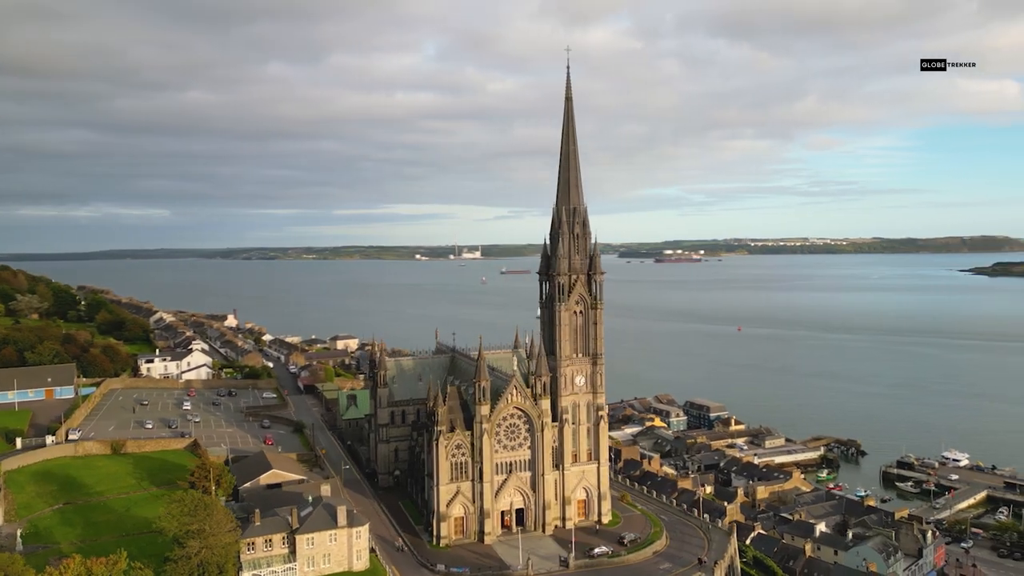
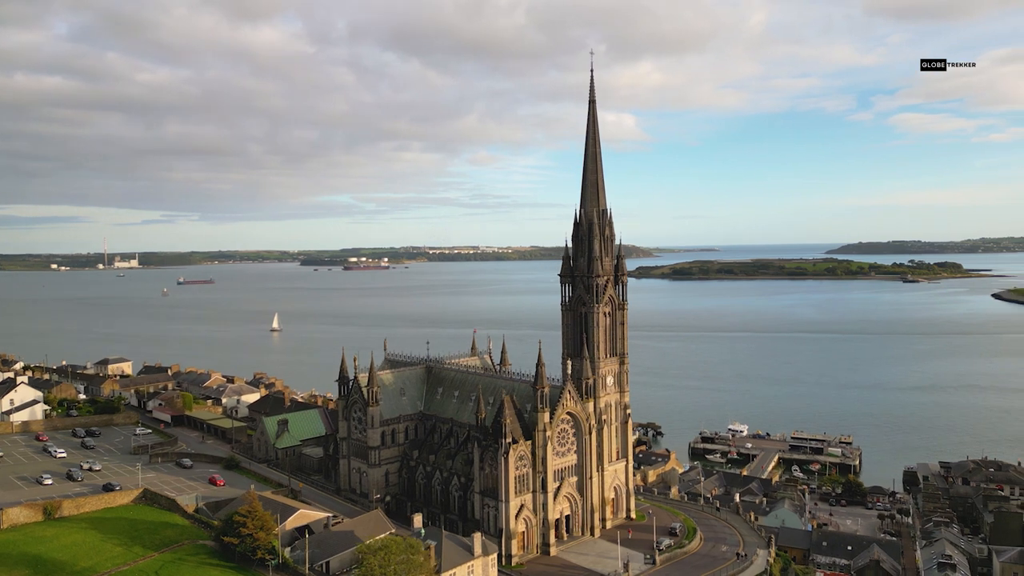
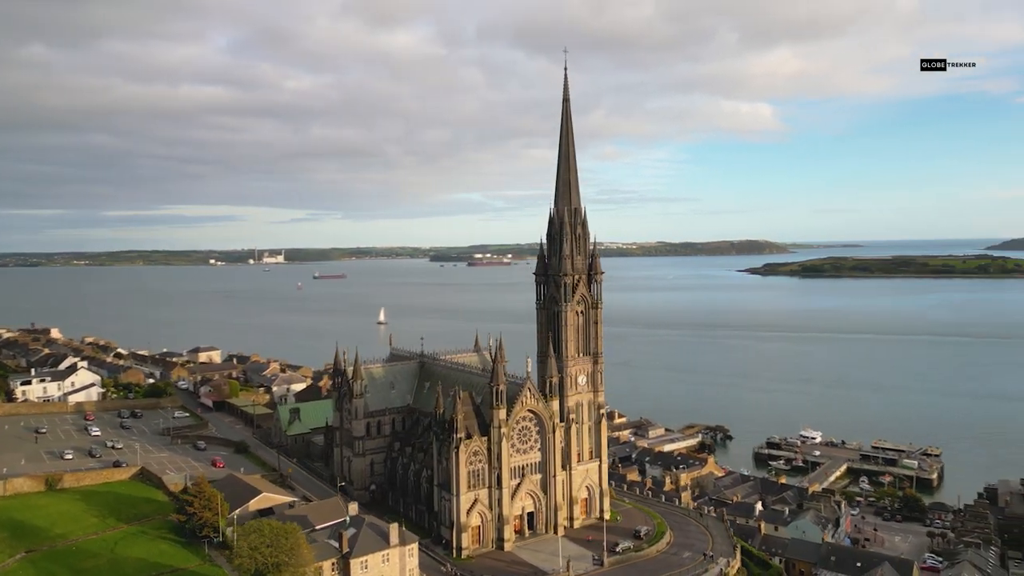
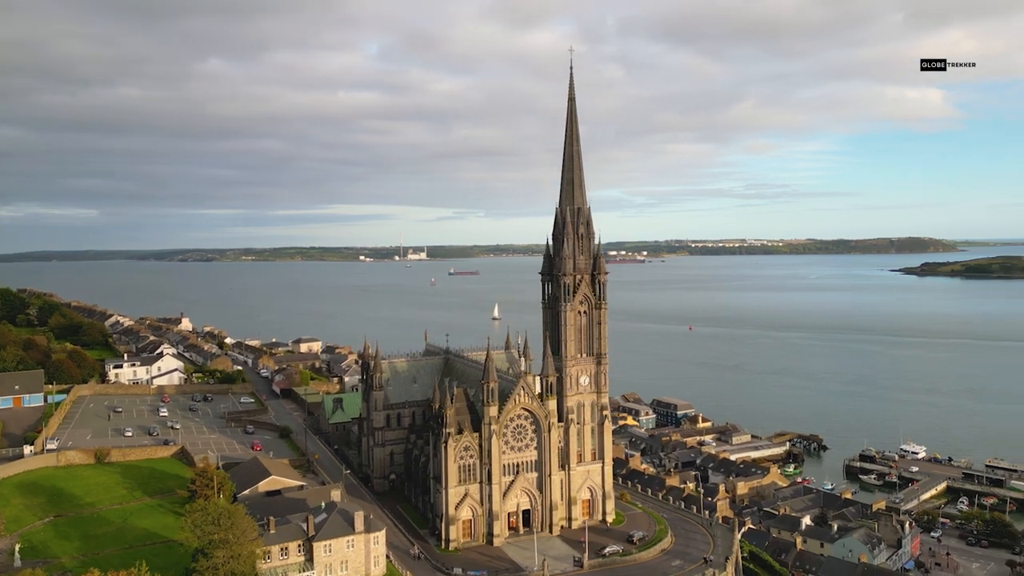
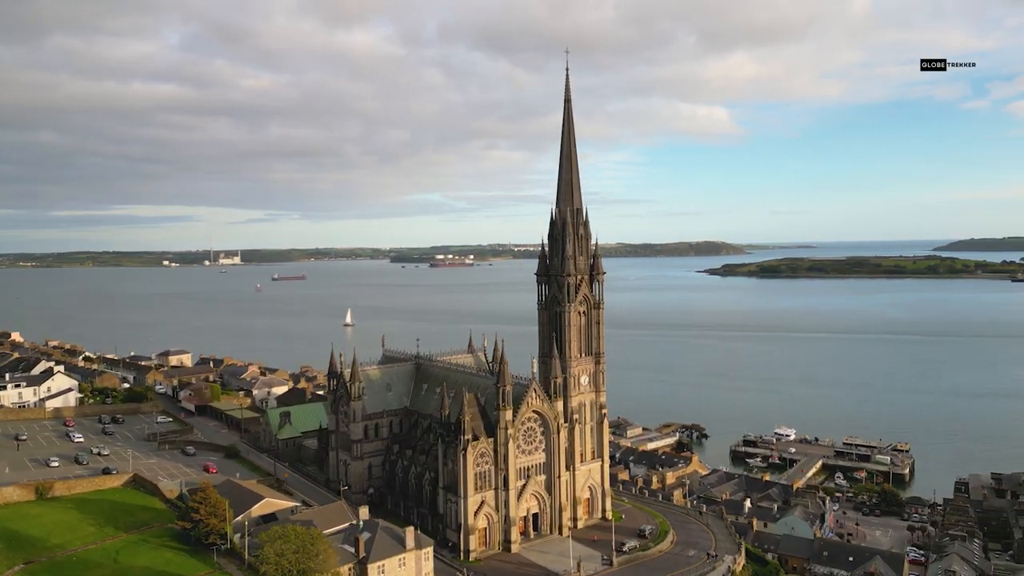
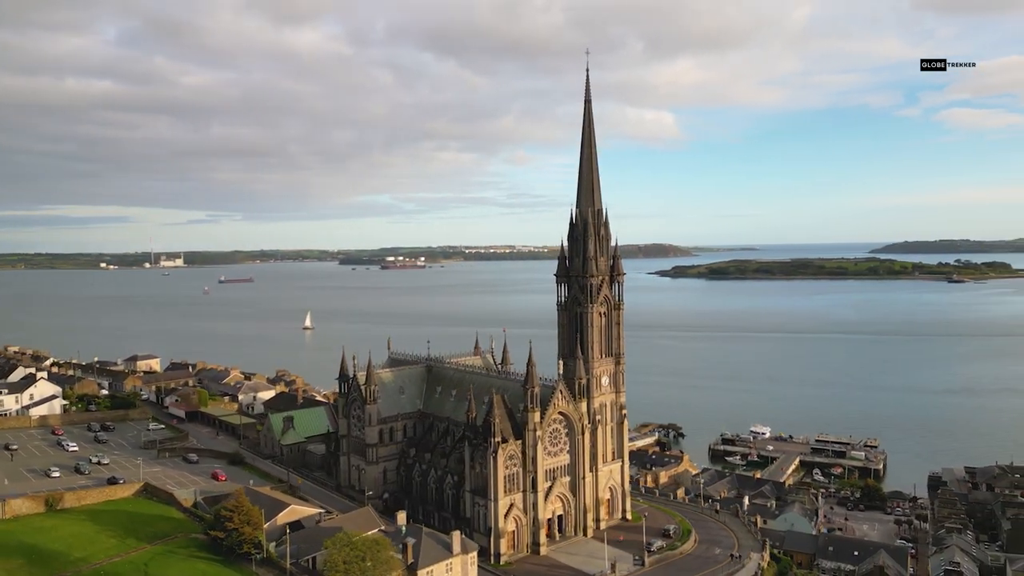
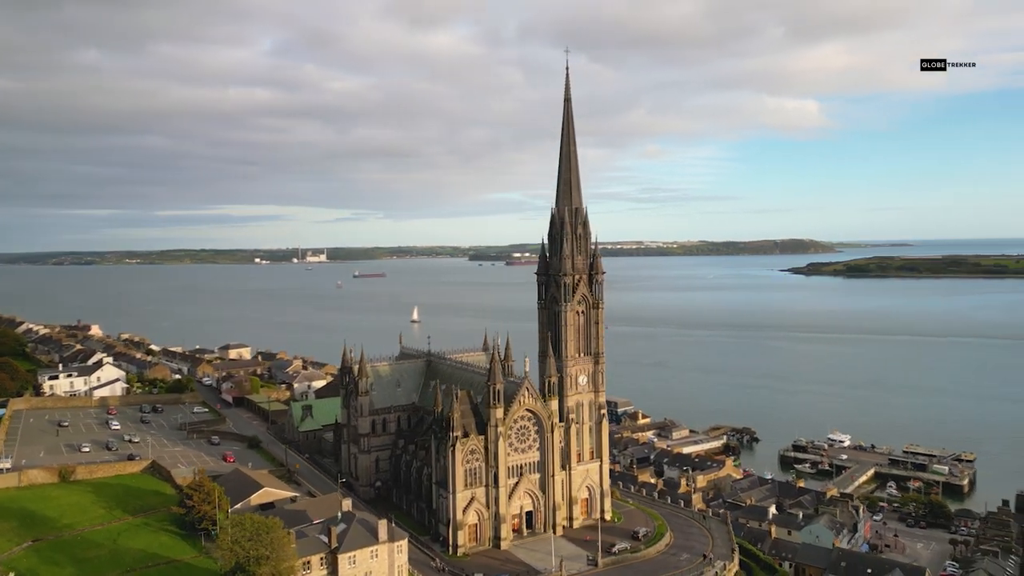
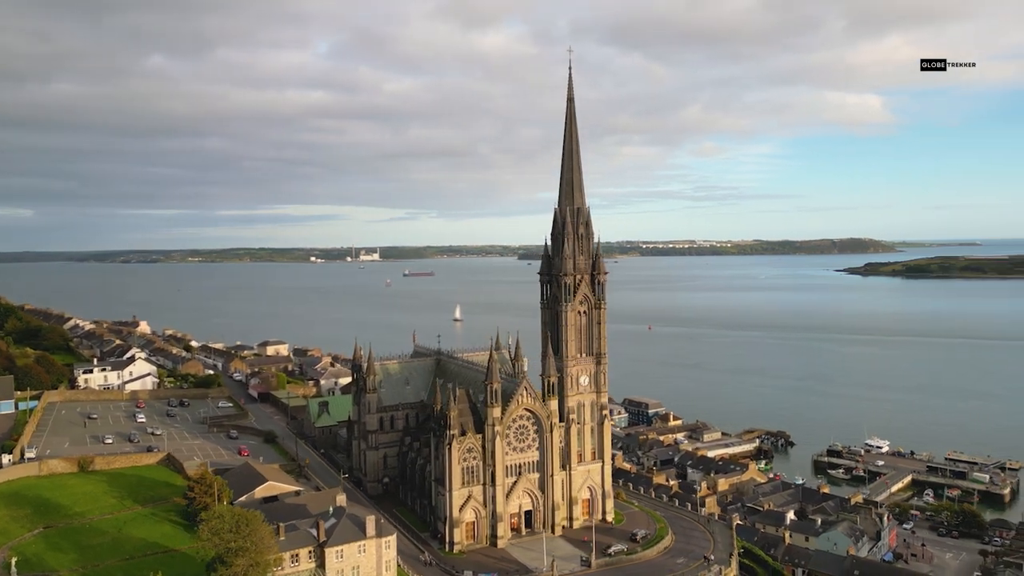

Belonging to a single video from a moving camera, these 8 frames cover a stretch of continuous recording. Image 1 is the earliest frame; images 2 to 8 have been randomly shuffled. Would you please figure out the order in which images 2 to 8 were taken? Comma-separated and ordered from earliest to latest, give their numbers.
4, 8, 7, 3, 5, 6, 2
